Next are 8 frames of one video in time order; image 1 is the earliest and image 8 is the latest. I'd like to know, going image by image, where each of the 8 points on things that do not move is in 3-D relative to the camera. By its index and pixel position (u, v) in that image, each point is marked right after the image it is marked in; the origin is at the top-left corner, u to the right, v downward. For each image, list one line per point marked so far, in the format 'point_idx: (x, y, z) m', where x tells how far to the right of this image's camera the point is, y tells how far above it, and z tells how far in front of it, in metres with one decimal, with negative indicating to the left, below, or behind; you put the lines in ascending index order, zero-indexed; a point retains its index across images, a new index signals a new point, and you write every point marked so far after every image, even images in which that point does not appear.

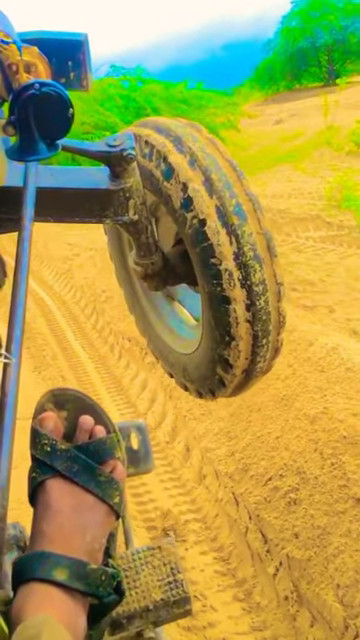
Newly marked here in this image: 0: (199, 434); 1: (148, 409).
0: (+0.2, -1.1, +5.2) m
1: (-0.4, -0.9, +5.9) m
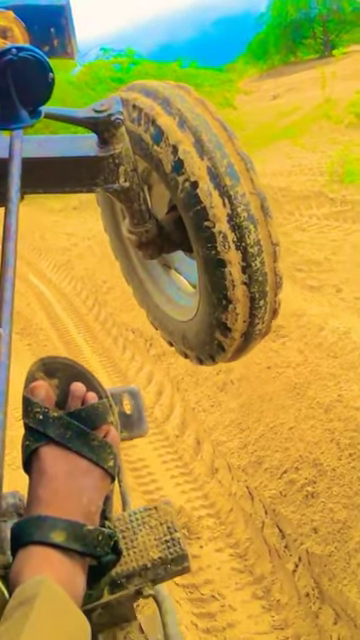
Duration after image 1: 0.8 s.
0: (+0.3, -1.0, +5.1) m
1: (-0.3, -0.8, +5.8) m
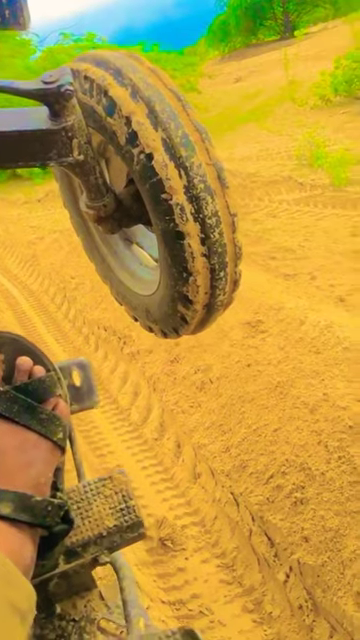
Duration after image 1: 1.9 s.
0: (+0.1, -0.9, +4.9) m
1: (-0.5, -0.8, +5.5) m
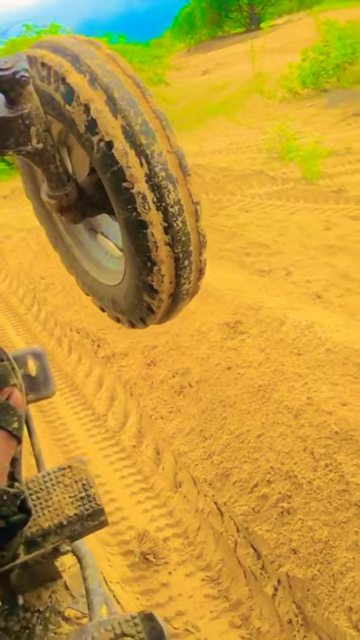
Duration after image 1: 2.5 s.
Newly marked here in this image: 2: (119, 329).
0: (-0.1, -1.0, +4.7) m
1: (-0.7, -0.8, +5.3) m
2: (-0.7, -0.1, +6.0) m
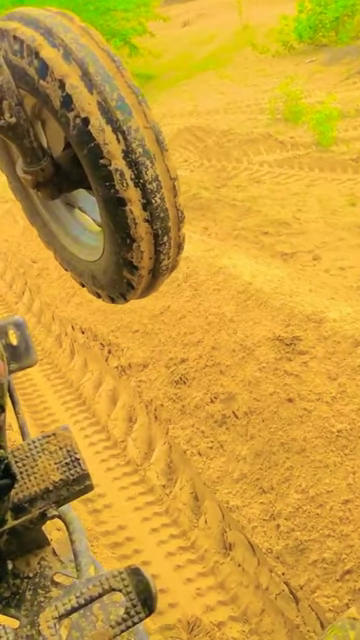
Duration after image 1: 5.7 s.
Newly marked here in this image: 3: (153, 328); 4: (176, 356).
0: (+0.2, -1.1, +3.8) m
1: (-0.4, -0.9, +4.4) m
2: (-0.4, -0.2, +5.0) m
3: (-0.2, -0.1, +5.0) m
4: (0.0, -0.3, +4.6) m
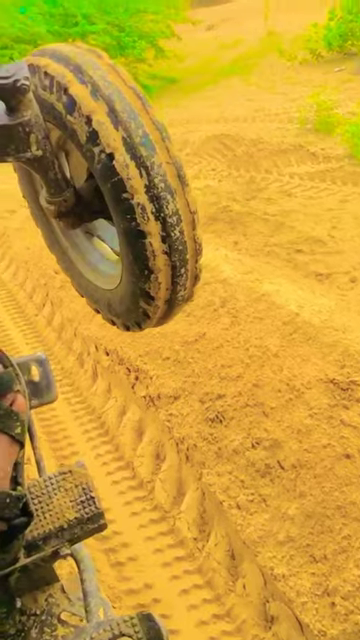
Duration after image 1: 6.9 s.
0: (+0.5, -1.3, +3.4) m
1: (-0.2, -1.1, +4.0) m
2: (-0.1, -0.4, +4.6) m
3: (+0.1, -0.3, +4.6) m
4: (+0.2, -0.5, +4.2) m
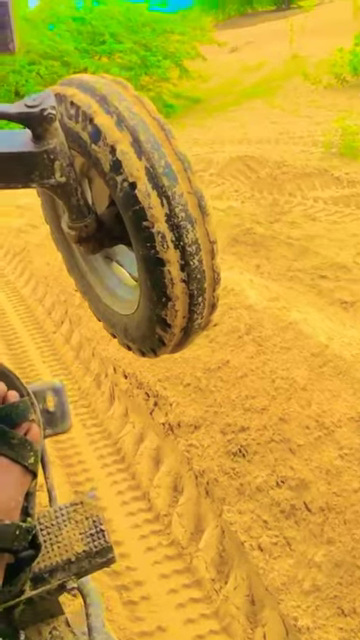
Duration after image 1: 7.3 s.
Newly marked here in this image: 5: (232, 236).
0: (+0.6, -1.5, +3.2) m
1: (0.0, -1.3, +3.8) m
2: (+0.1, -0.6, +4.4) m
3: (+0.2, -0.5, +4.4) m
4: (+0.4, -0.7, +4.0) m
5: (+0.7, +1.1, +7.2) m
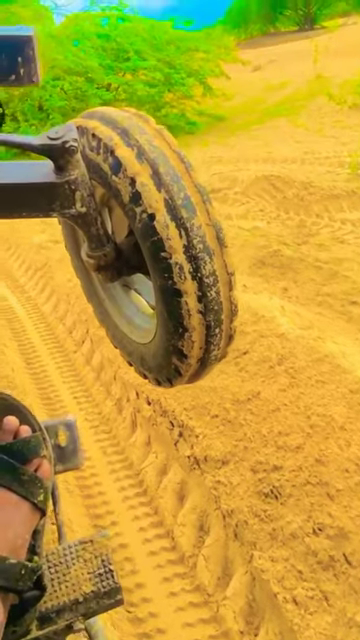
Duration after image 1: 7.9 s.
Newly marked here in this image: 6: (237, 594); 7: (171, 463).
0: (+0.7, -1.7, +2.9) m
1: (+0.1, -1.5, +3.6) m
2: (+0.3, -0.8, +4.2) m
3: (+0.4, -0.7, +4.2) m
4: (+0.6, -1.0, +3.8) m
5: (+1.0, +0.8, +7.0) m
6: (+0.4, -1.7, +3.3) m
7: (0.0, -1.1, +4.2) m
